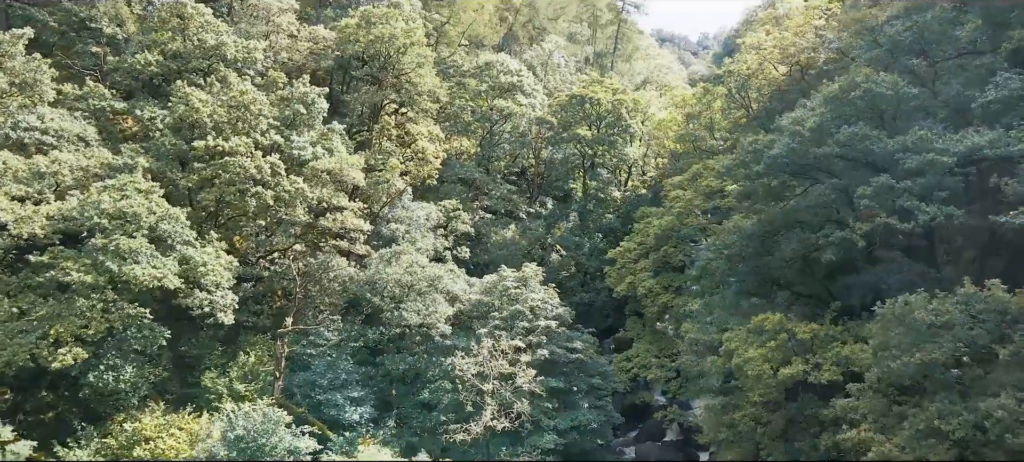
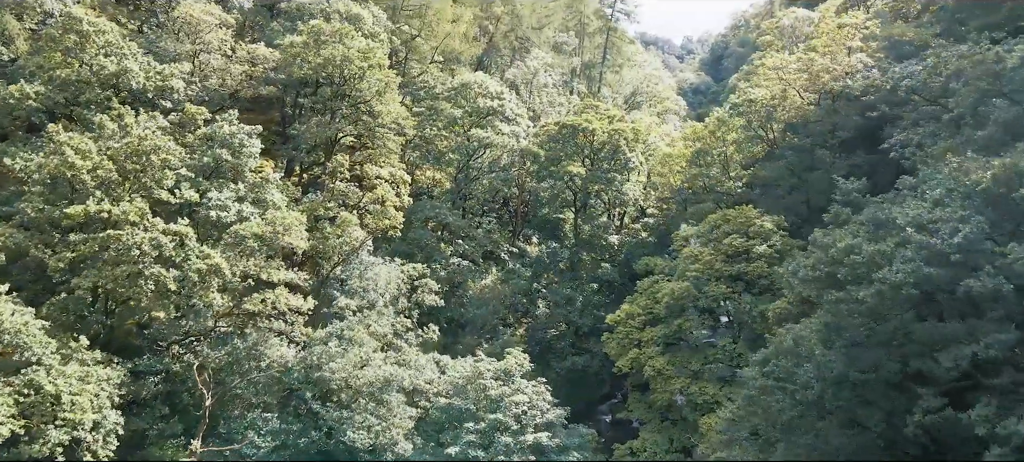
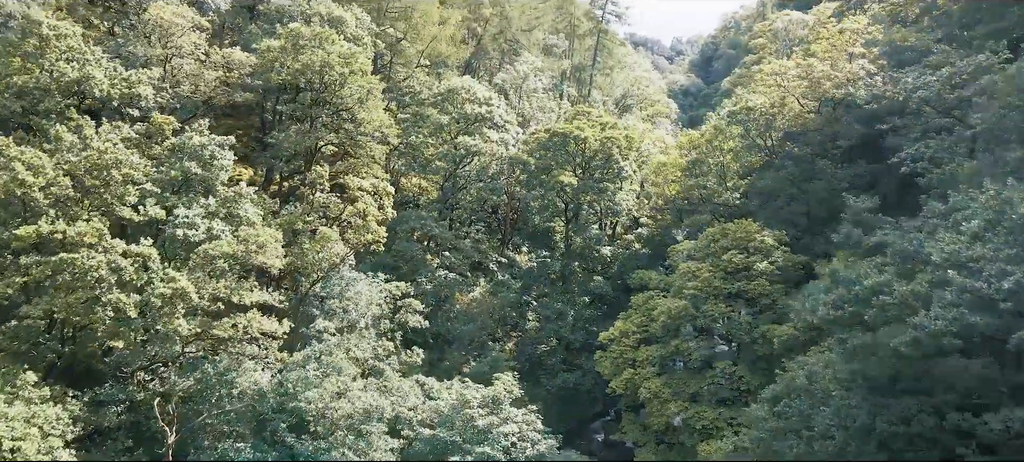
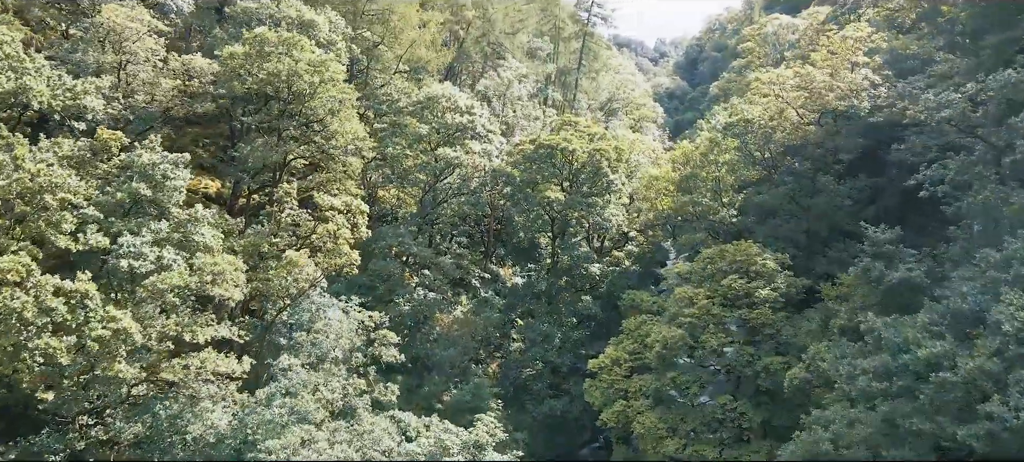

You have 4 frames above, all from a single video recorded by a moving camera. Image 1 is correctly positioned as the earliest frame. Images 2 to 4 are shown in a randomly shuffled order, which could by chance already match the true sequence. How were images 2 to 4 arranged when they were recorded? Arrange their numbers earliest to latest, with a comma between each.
2, 3, 4
